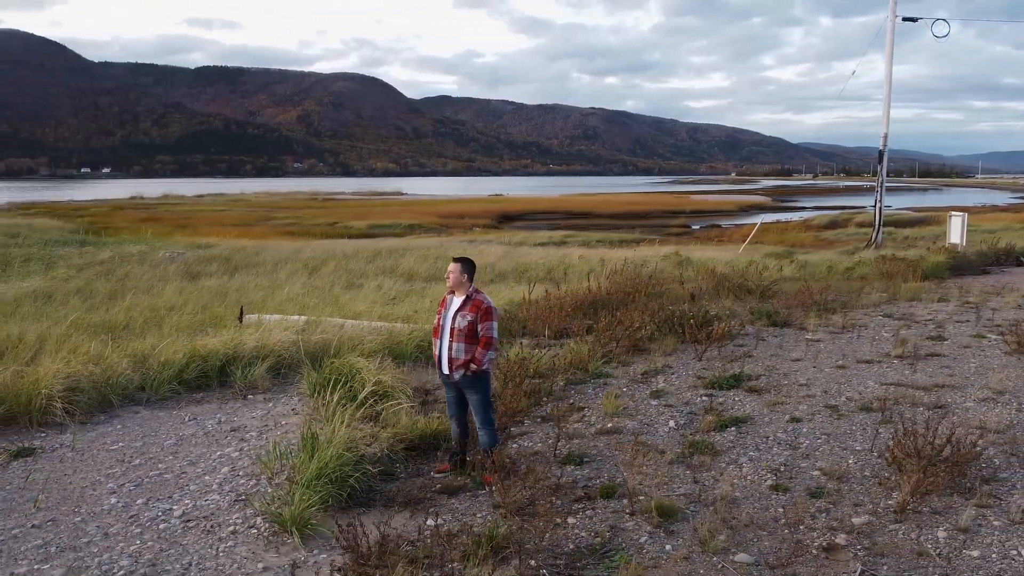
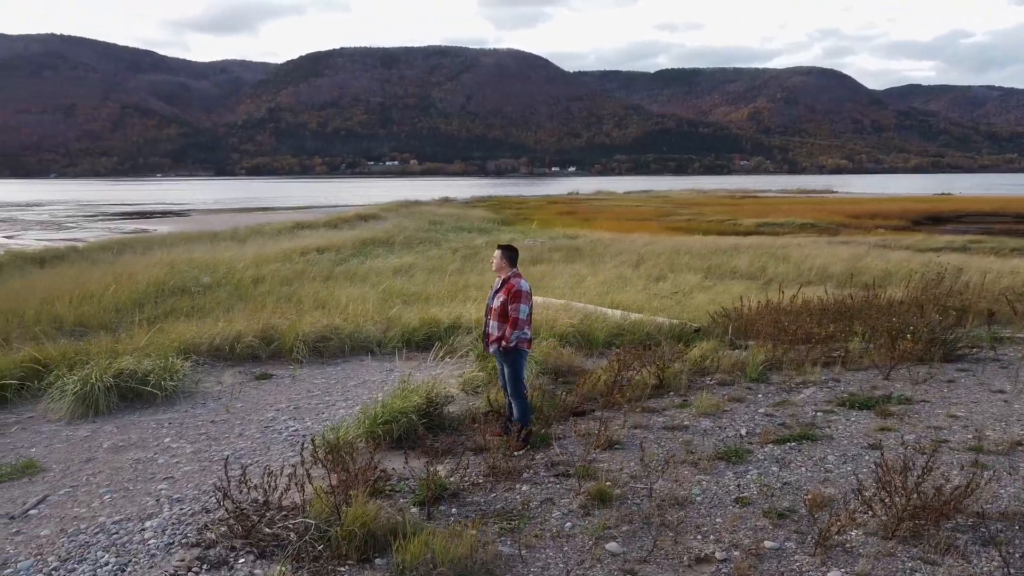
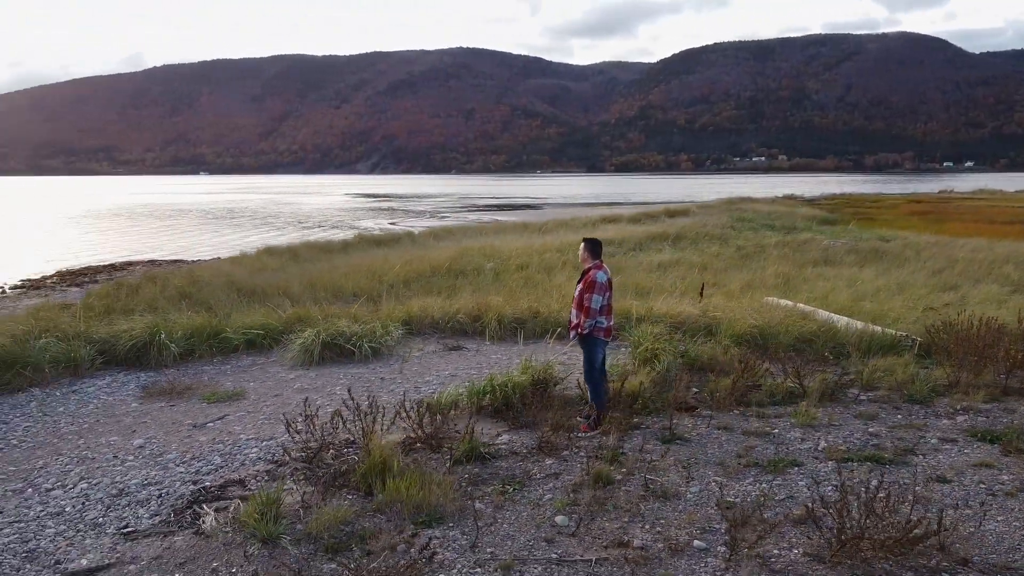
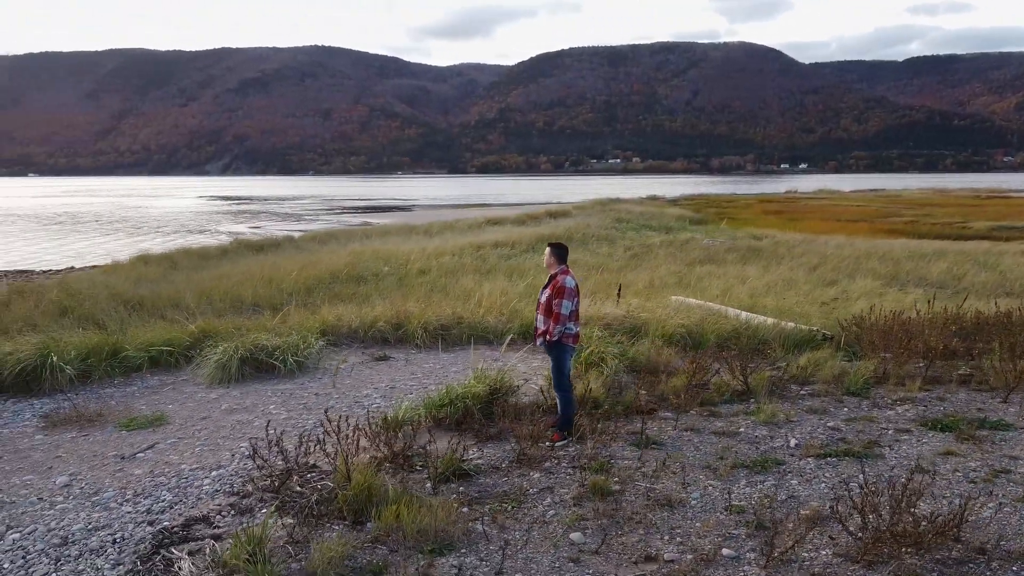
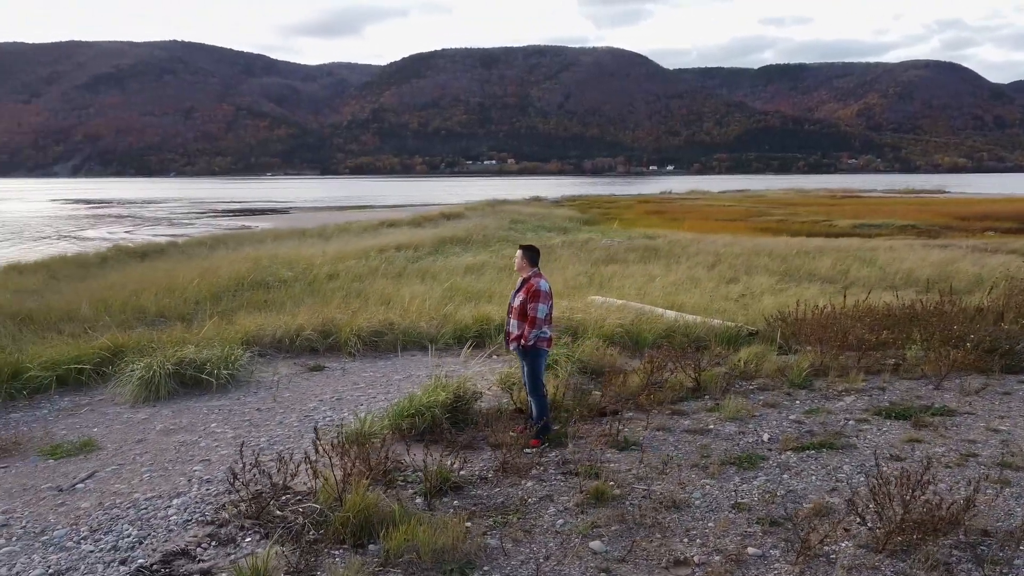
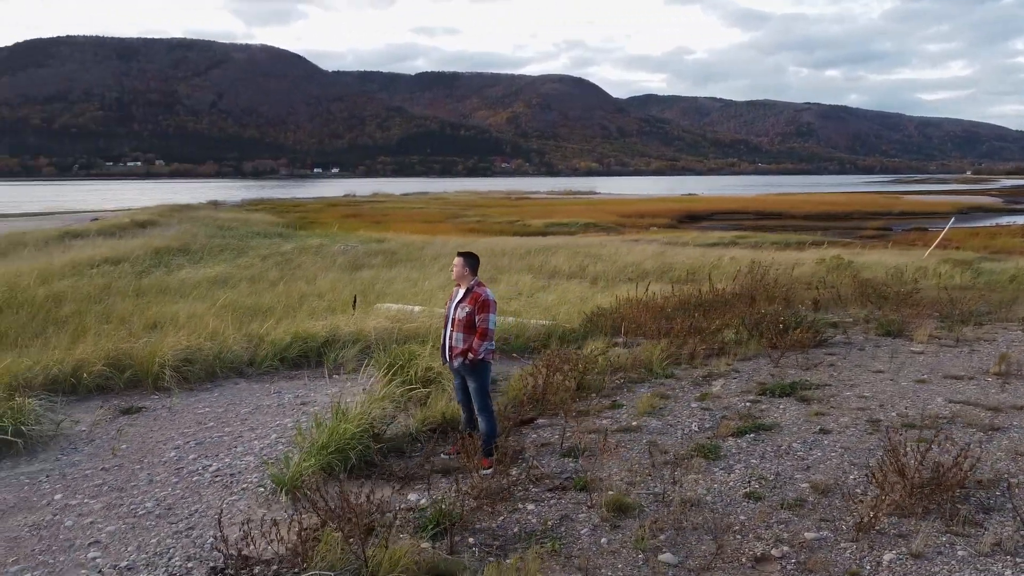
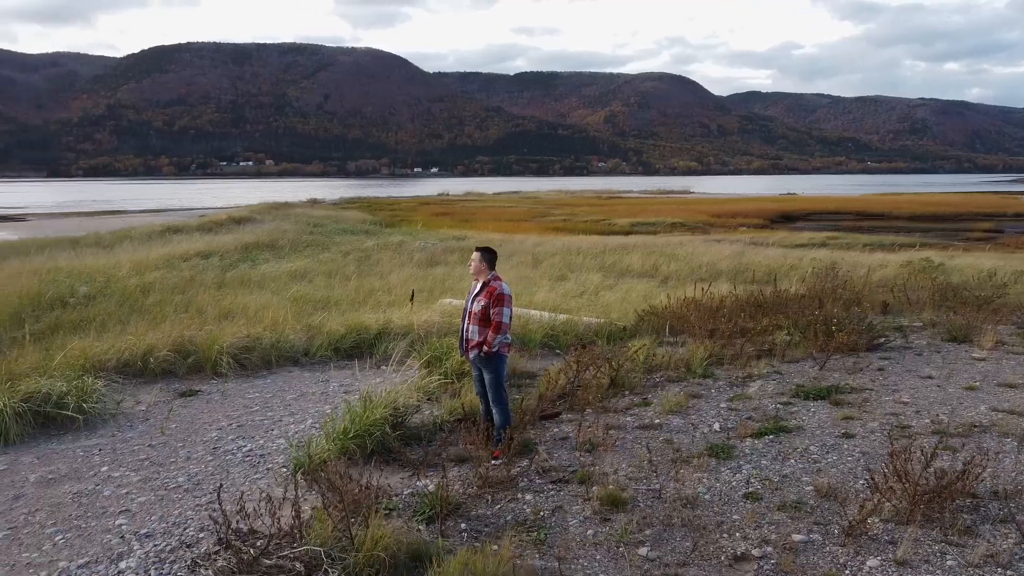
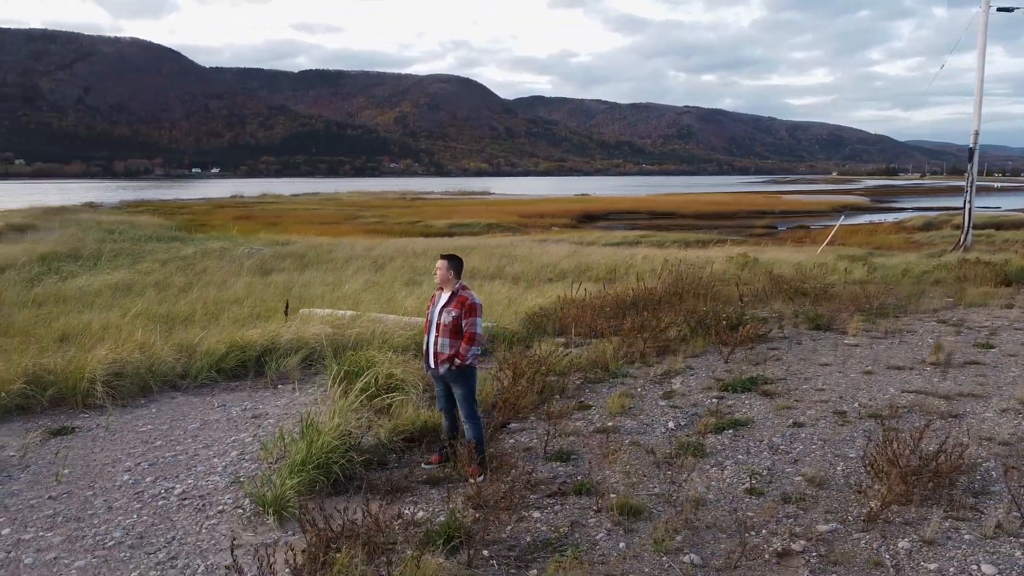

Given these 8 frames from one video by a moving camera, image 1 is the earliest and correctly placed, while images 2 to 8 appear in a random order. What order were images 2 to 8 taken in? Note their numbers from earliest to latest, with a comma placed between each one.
8, 6, 7, 2, 5, 4, 3
